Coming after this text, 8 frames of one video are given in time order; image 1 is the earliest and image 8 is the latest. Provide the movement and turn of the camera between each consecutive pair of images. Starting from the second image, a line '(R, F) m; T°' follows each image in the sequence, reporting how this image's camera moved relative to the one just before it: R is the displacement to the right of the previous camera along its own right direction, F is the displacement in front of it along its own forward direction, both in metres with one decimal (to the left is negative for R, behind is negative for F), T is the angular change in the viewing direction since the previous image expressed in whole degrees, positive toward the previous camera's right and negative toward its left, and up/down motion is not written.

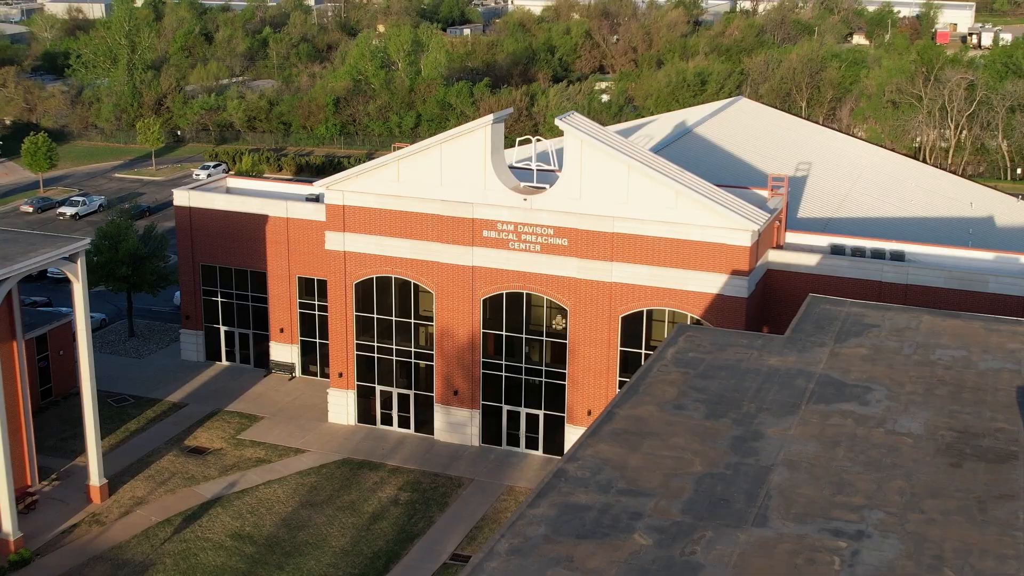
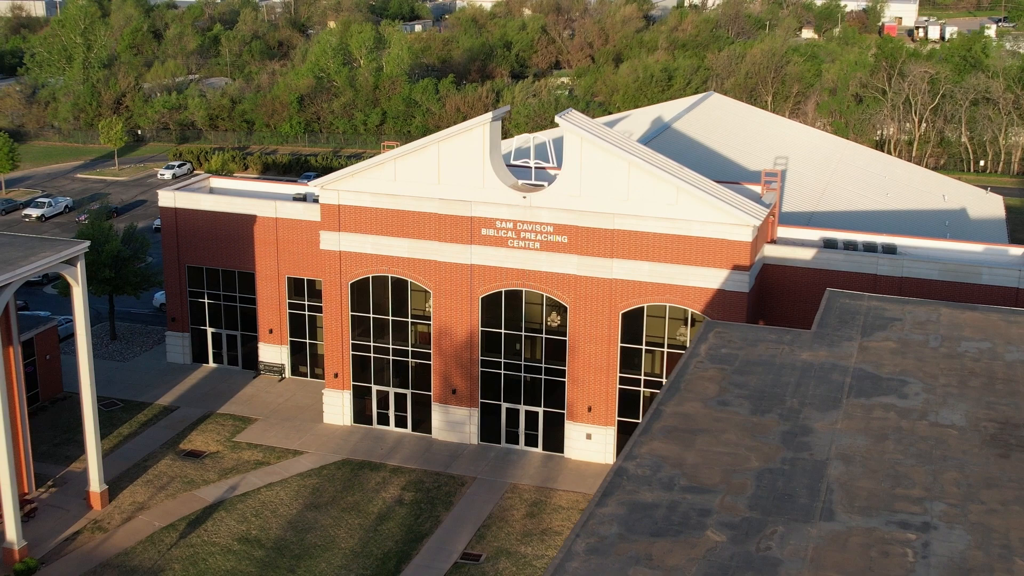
(-1.1, 0.0) m; +2°
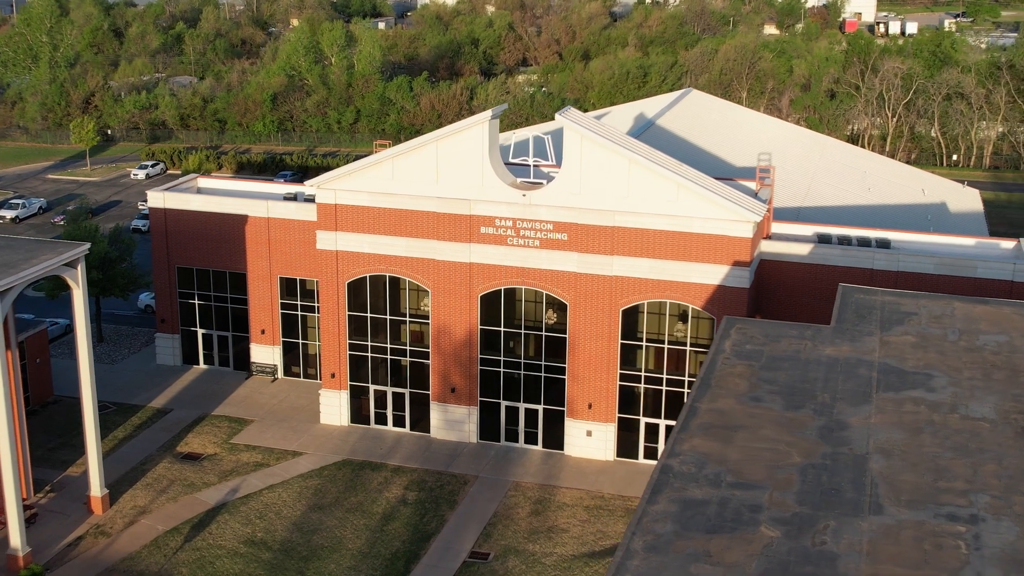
(-0.8, 0.0) m; +2°
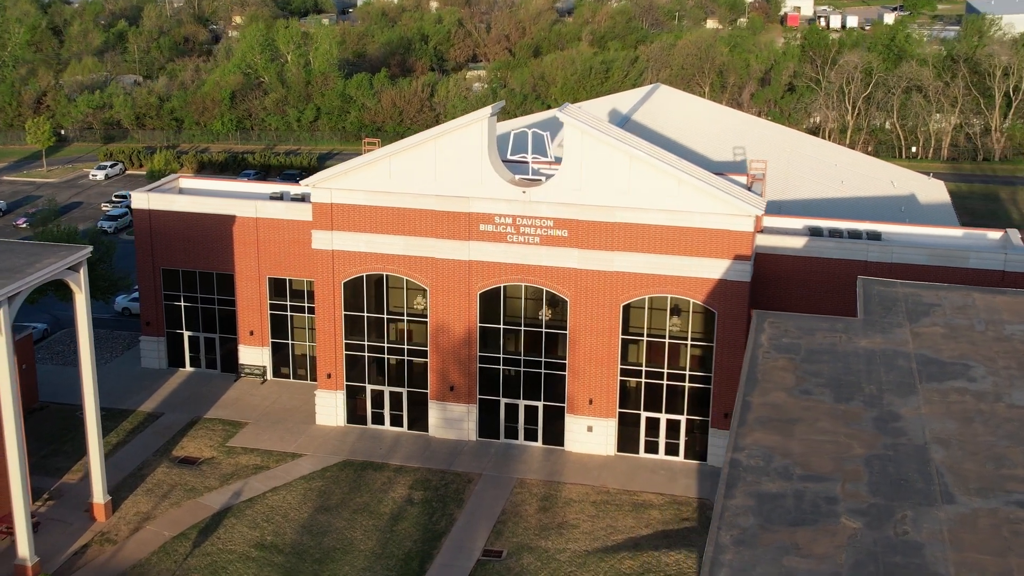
(-1.2, 0.0) m; +2°
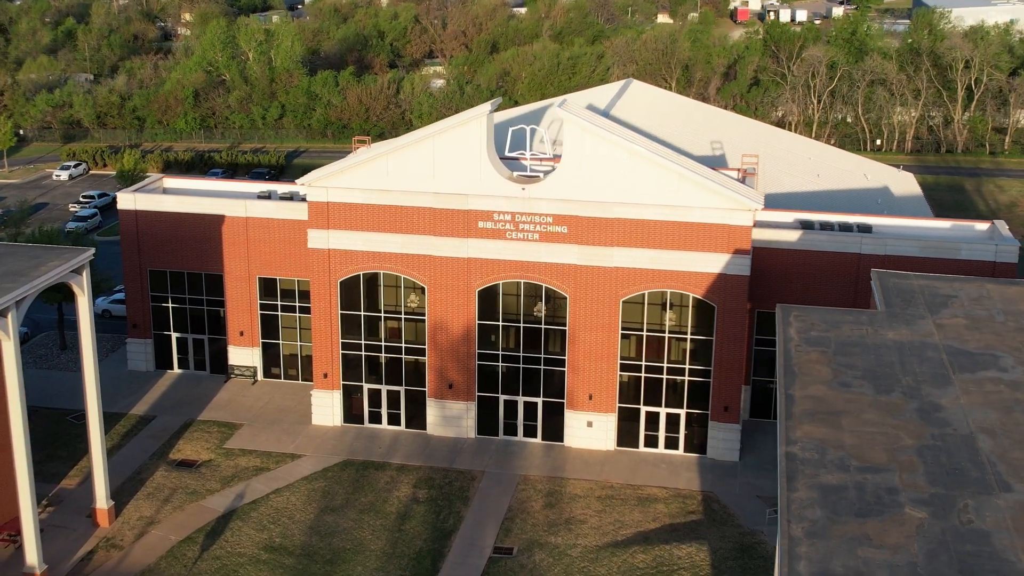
(-1.0, 0.0) m; +2°
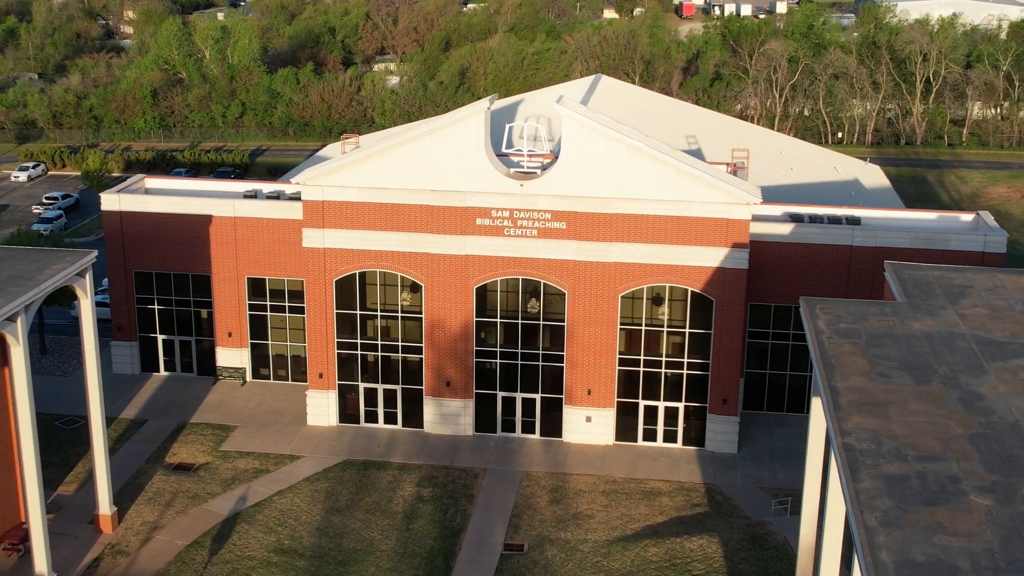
(-1.1, 0.0) m; +2°
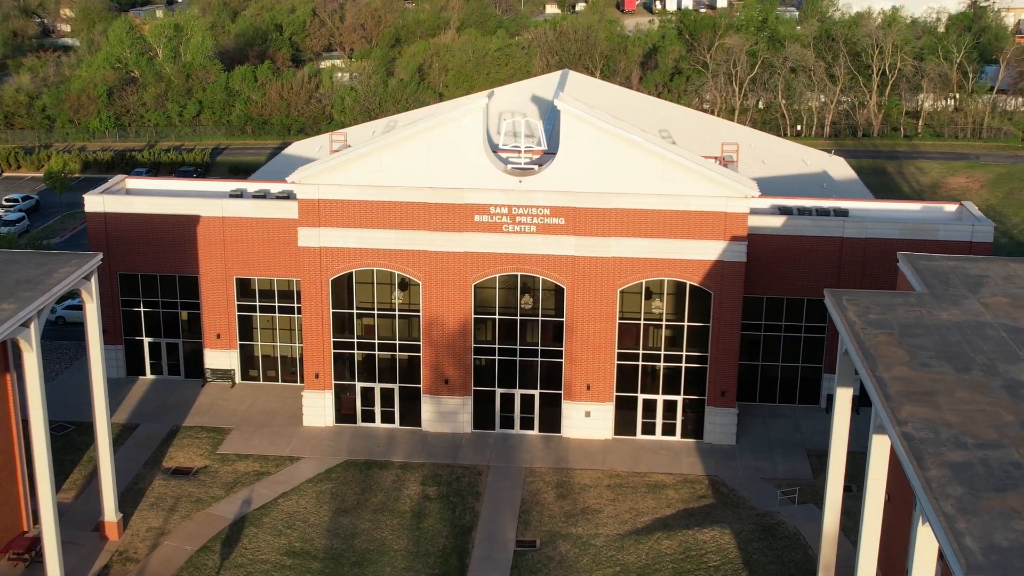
(-1.2, 0.0) m; +2°
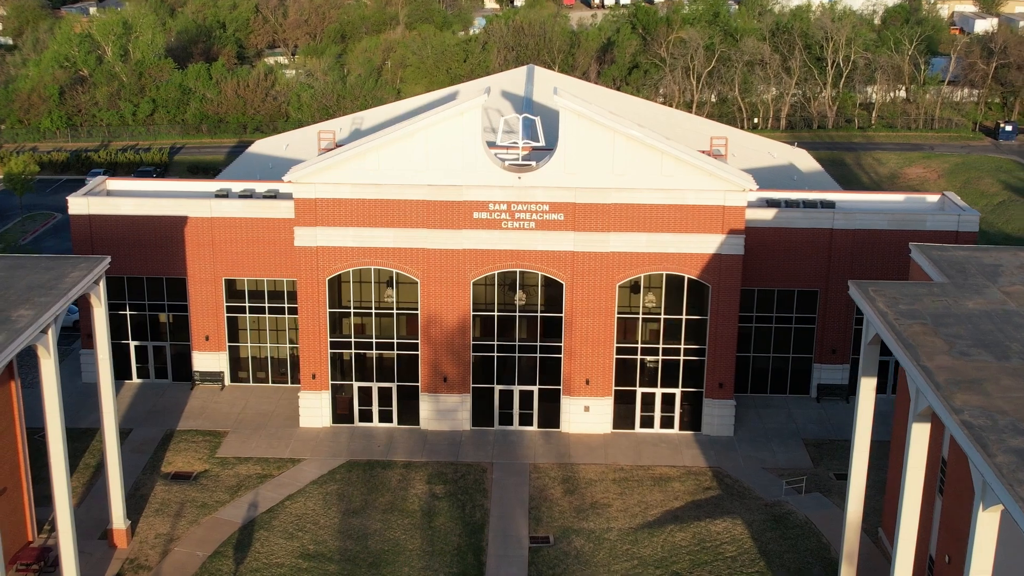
(-1.3, 0.0) m; +2°
